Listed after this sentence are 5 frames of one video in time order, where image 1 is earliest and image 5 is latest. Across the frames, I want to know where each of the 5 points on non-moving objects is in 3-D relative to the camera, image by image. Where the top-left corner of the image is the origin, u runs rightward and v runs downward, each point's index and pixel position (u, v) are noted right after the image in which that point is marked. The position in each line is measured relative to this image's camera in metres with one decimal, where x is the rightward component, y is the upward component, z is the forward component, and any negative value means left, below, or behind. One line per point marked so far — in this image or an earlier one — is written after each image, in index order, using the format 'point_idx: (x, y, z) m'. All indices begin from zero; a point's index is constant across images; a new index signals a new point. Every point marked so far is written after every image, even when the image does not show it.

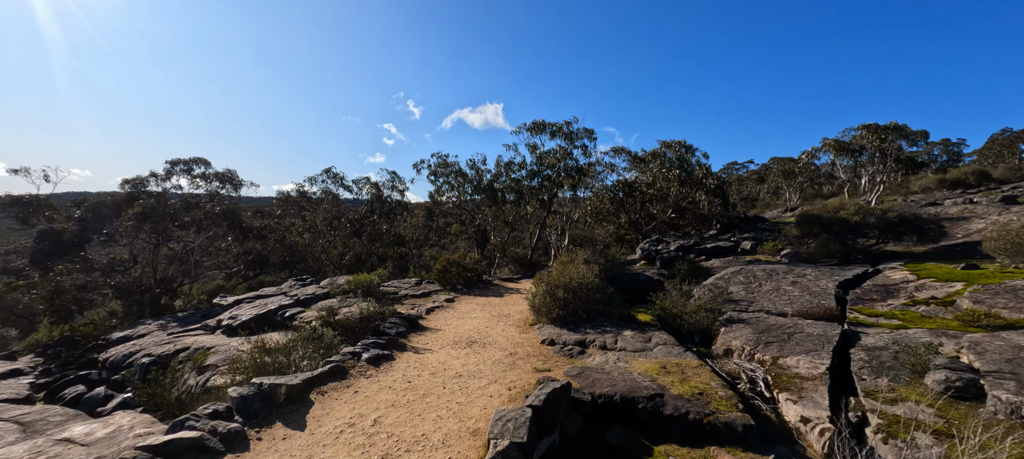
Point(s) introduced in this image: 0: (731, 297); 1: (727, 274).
0: (+5.5, -1.7, +8.6) m
1: (+6.6, -1.4, +10.5) m
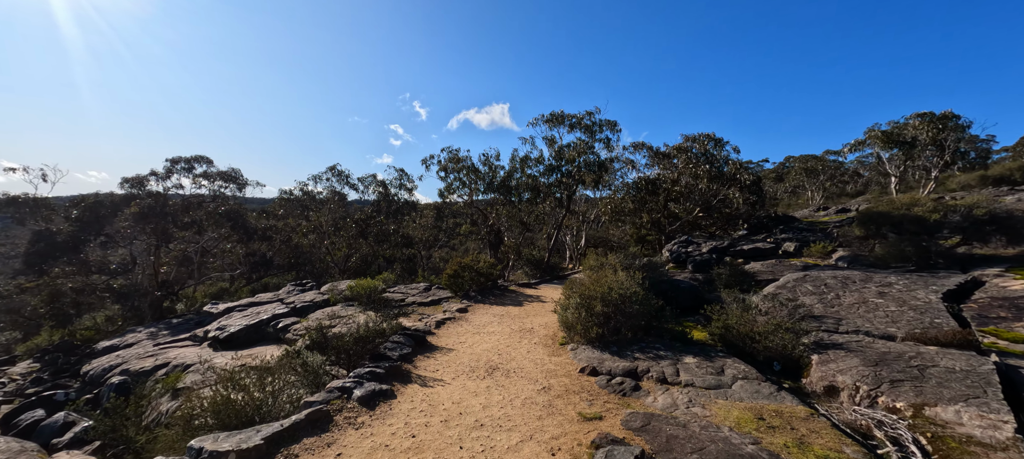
0: (+6.0, -1.7, +7.0) m
1: (+7.2, -1.4, +8.9) m
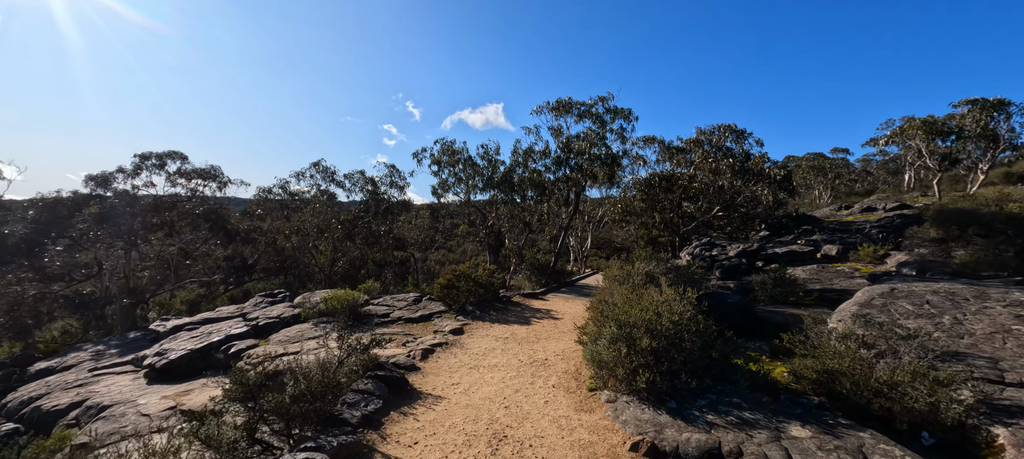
0: (+6.2, -1.7, +5.0) m
1: (+7.3, -1.4, +6.9) m
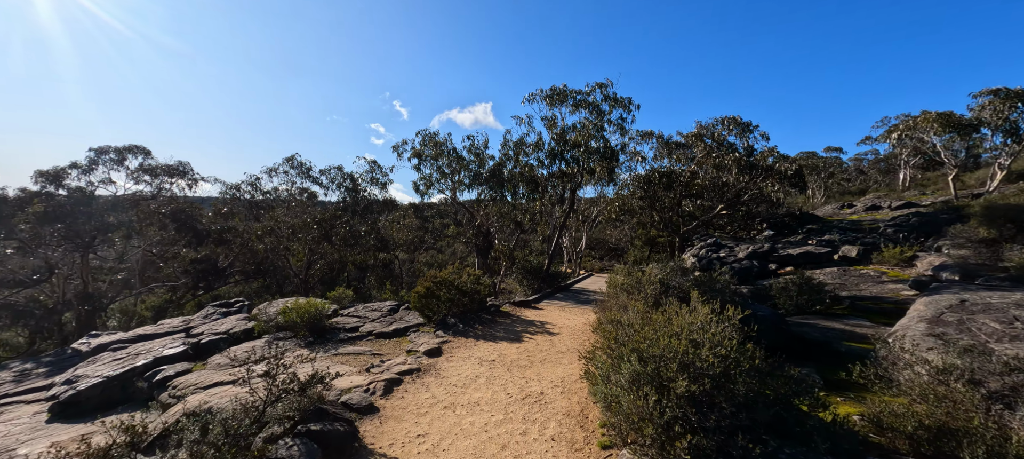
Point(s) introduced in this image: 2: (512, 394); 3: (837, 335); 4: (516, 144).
0: (+6.1, -1.7, +3.7) m
1: (+7.1, -1.4, +5.6) m
2: (0.0, -2.7, +5.6) m
3: (+6.7, -2.2, +7.1) m
4: (+0.2, +3.8, +15.3) m
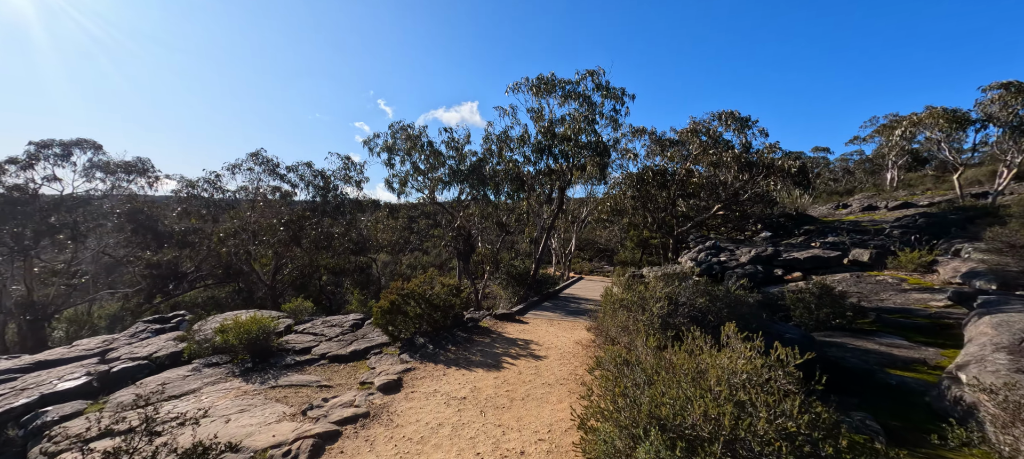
0: (+5.7, -1.8, +2.5) m
1: (+6.7, -1.5, +4.5) m
2: (-0.4, -2.7, +4.2) m
3: (+6.3, -2.2, +5.9) m
4: (-0.5, +3.7, +13.9) m
